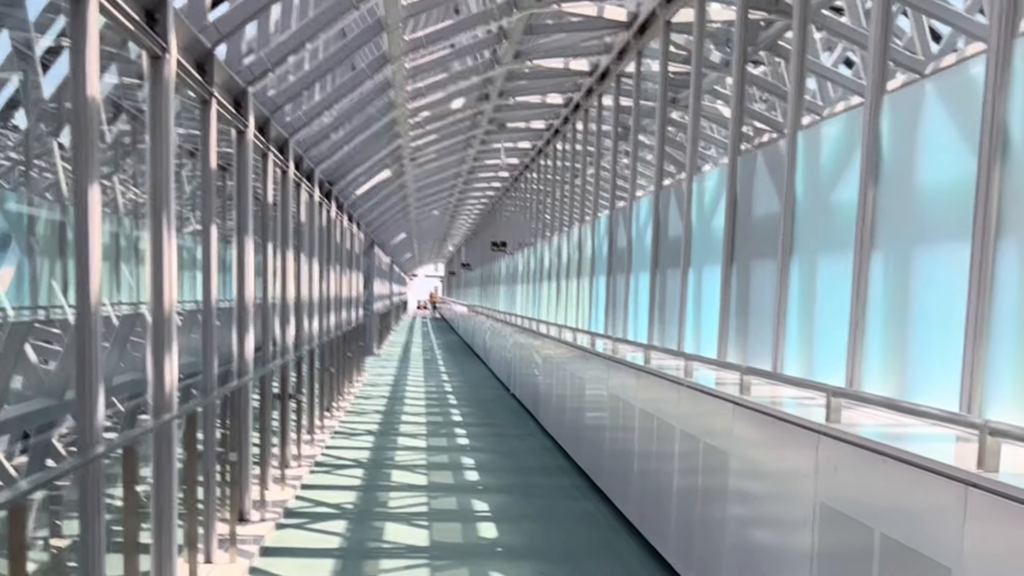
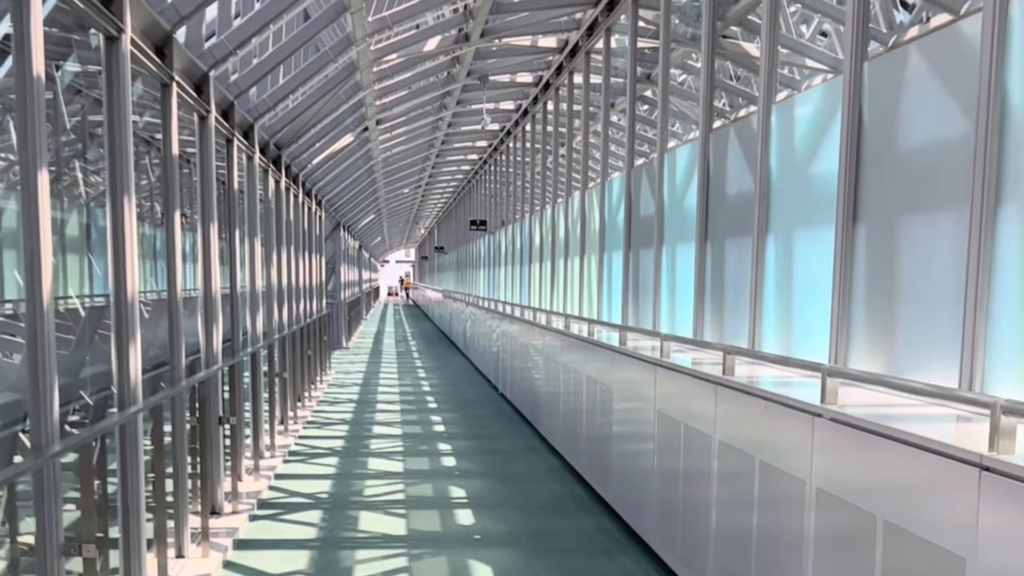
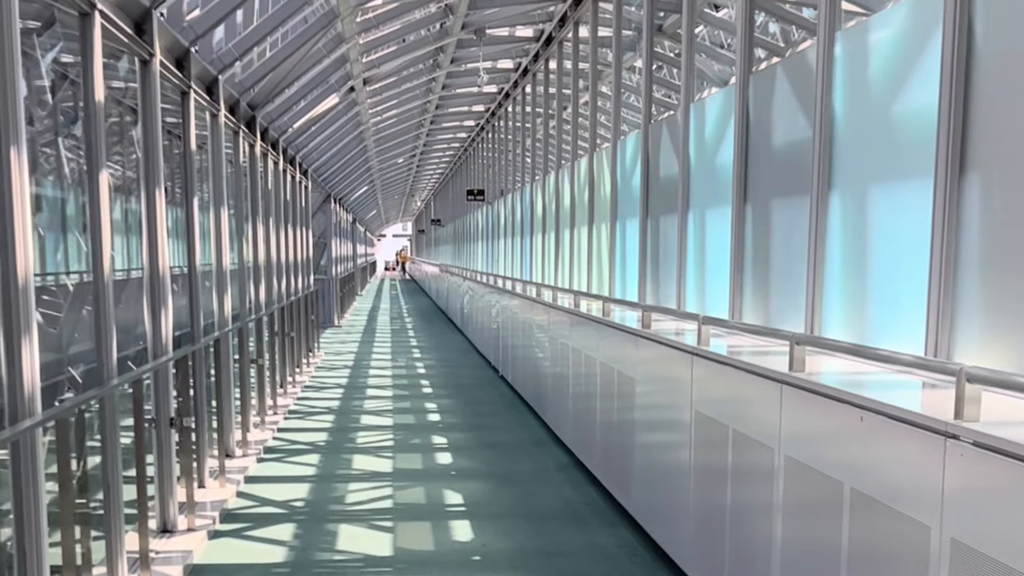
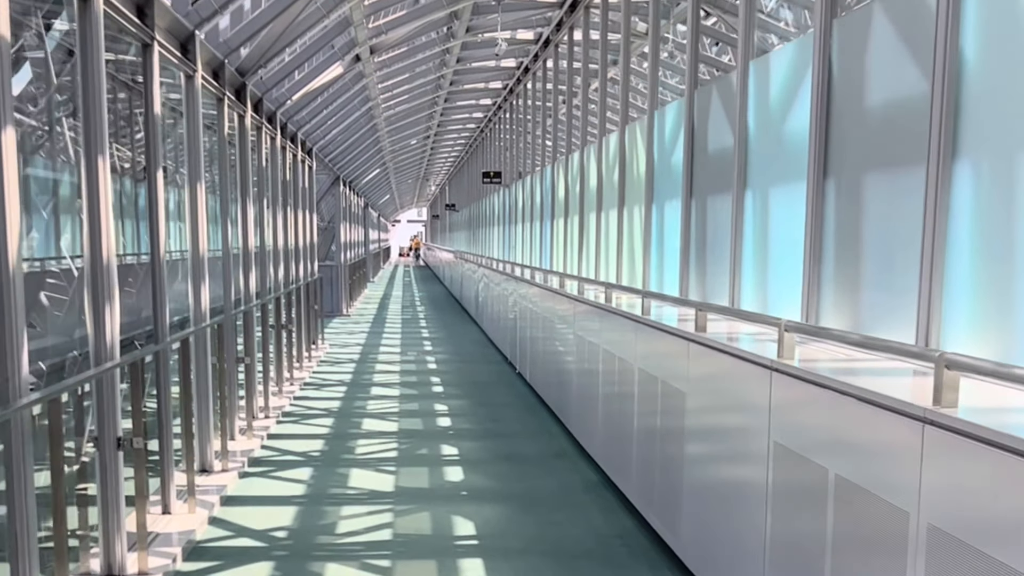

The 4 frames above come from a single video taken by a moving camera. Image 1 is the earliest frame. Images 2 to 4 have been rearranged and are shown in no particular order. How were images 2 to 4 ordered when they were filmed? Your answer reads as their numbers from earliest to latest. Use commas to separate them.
2, 3, 4
